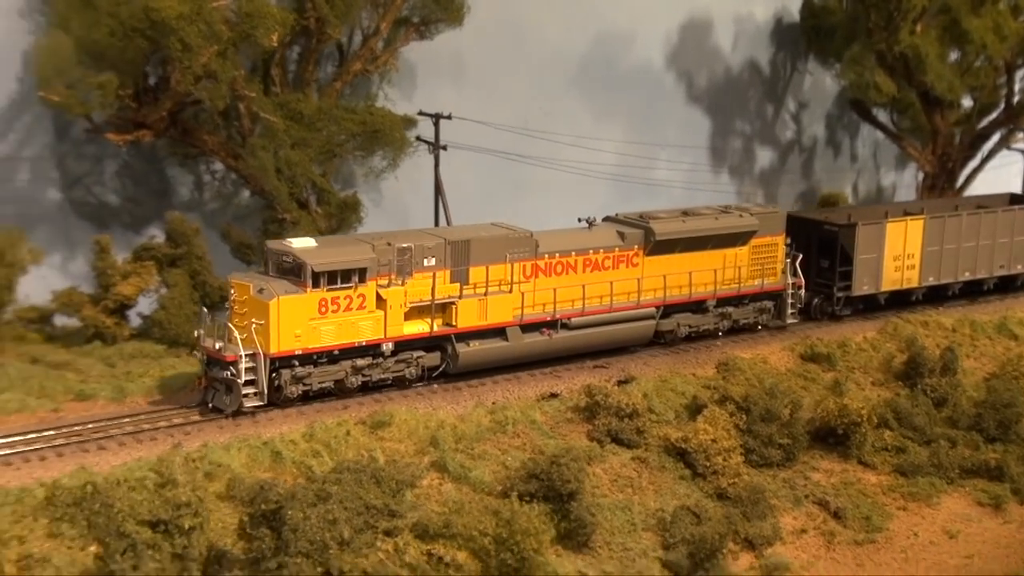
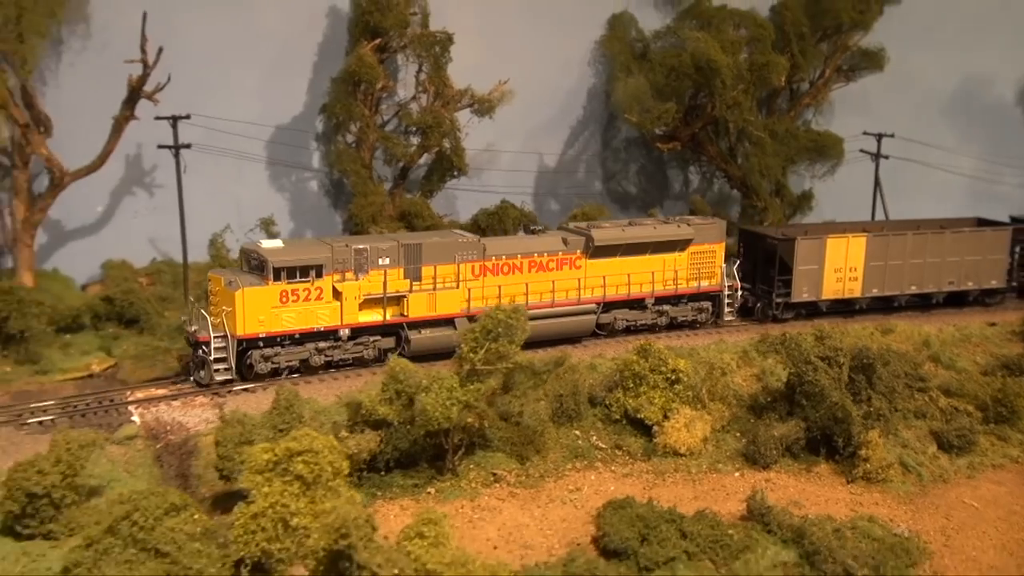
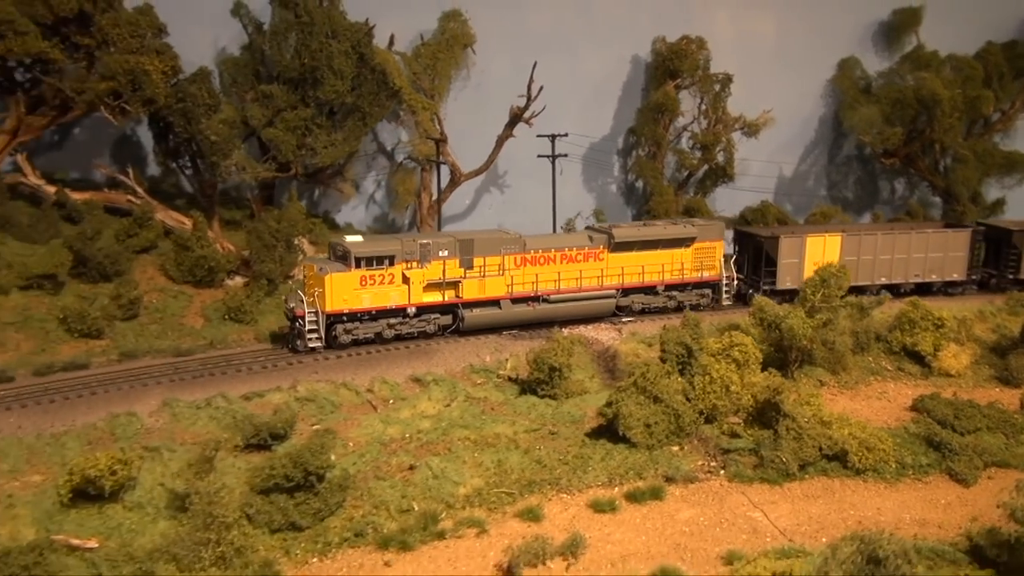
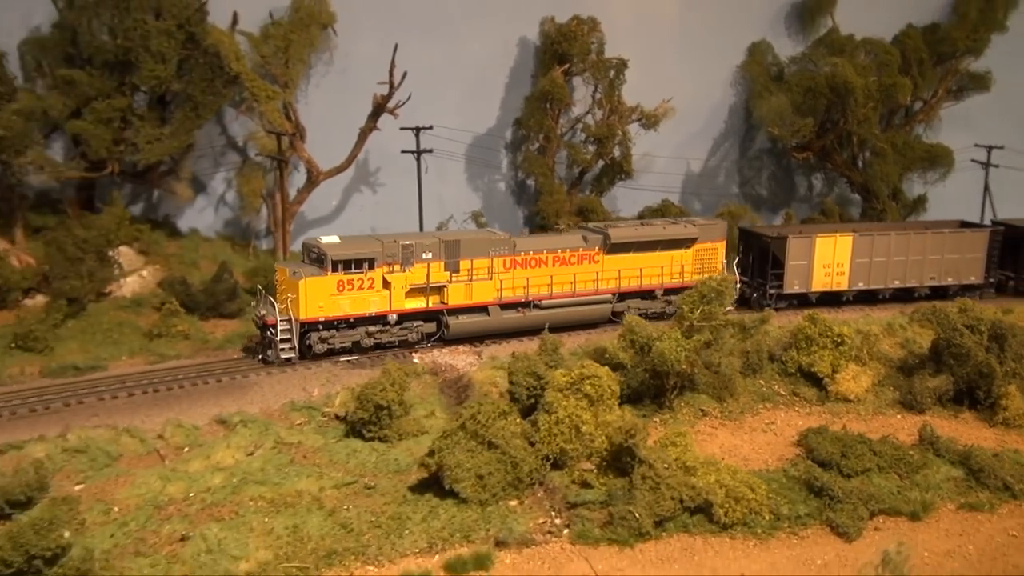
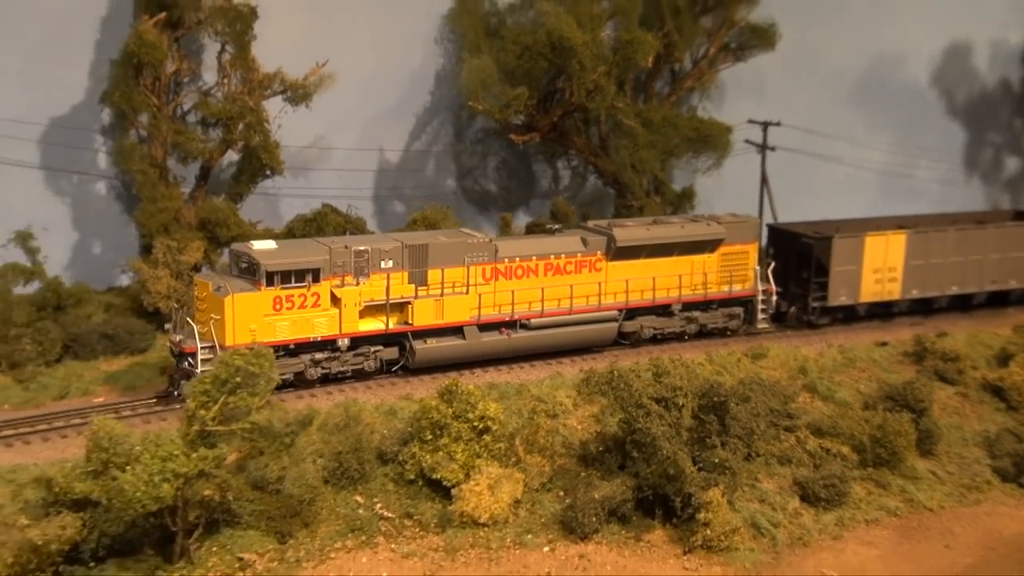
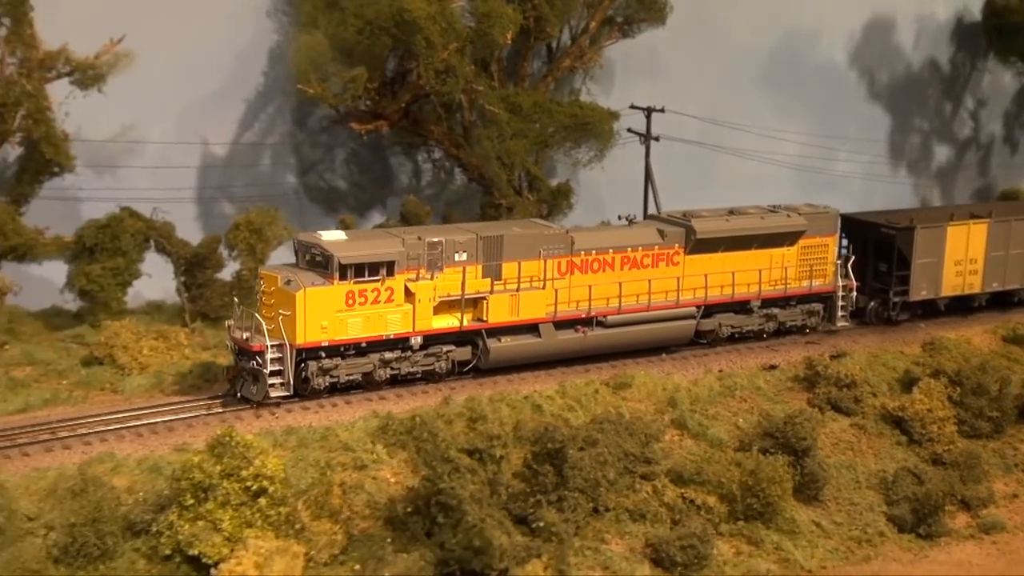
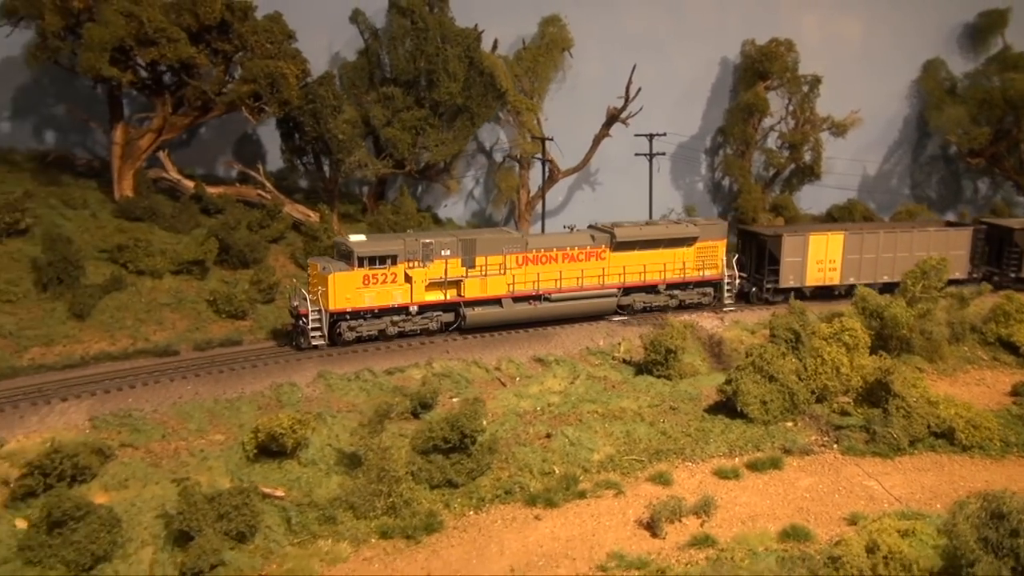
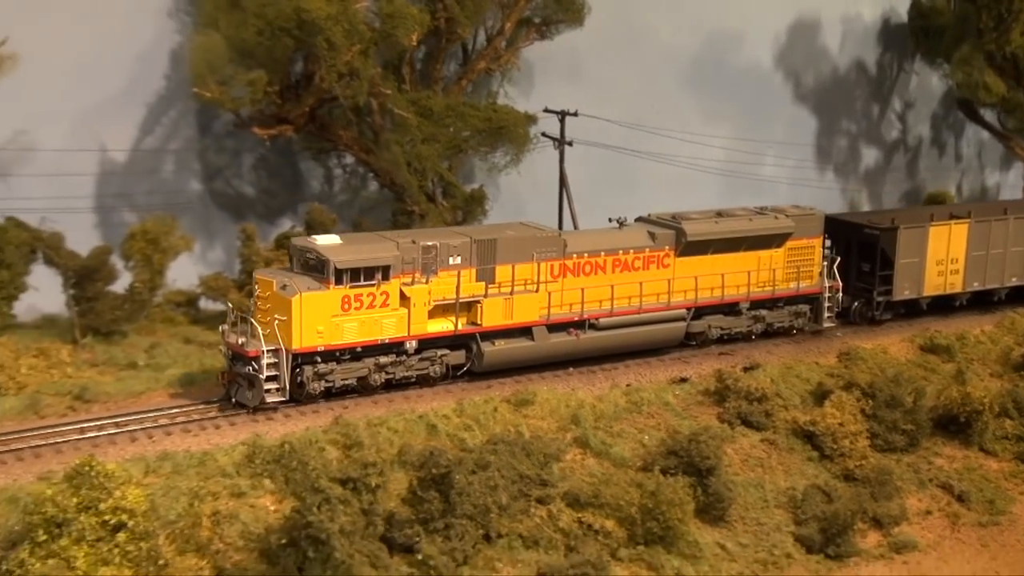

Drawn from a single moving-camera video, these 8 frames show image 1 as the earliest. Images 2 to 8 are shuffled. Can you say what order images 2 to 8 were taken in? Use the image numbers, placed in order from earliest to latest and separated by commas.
8, 6, 5, 2, 4, 3, 7
